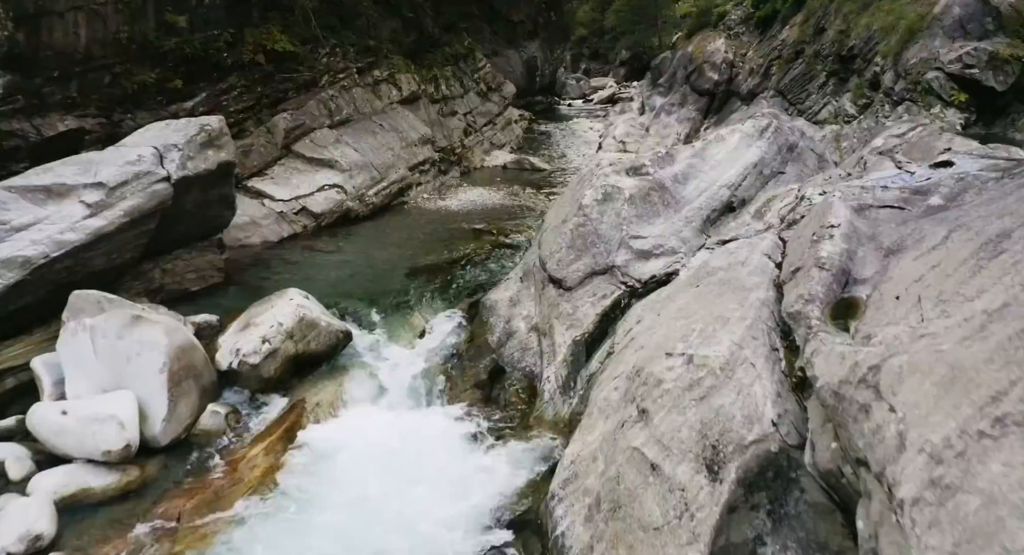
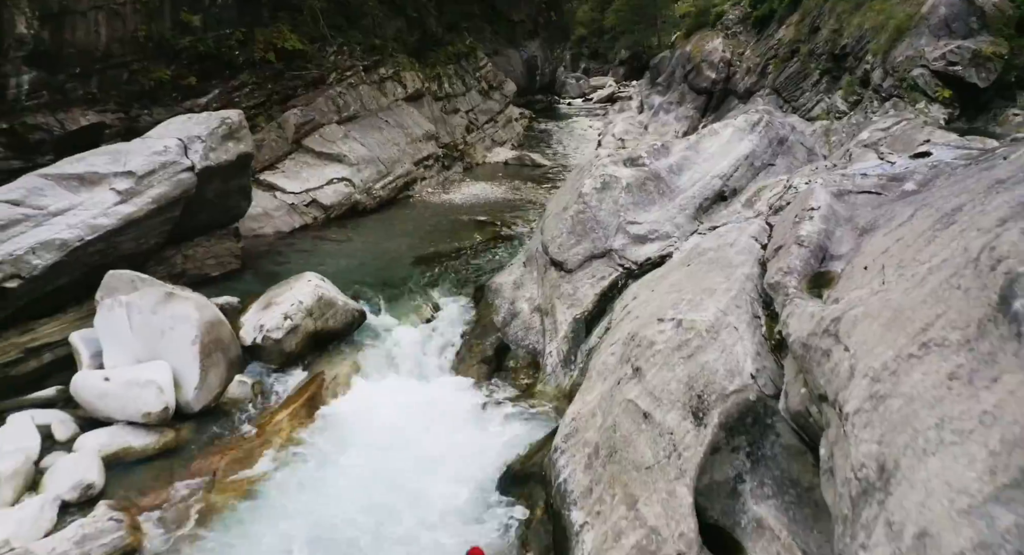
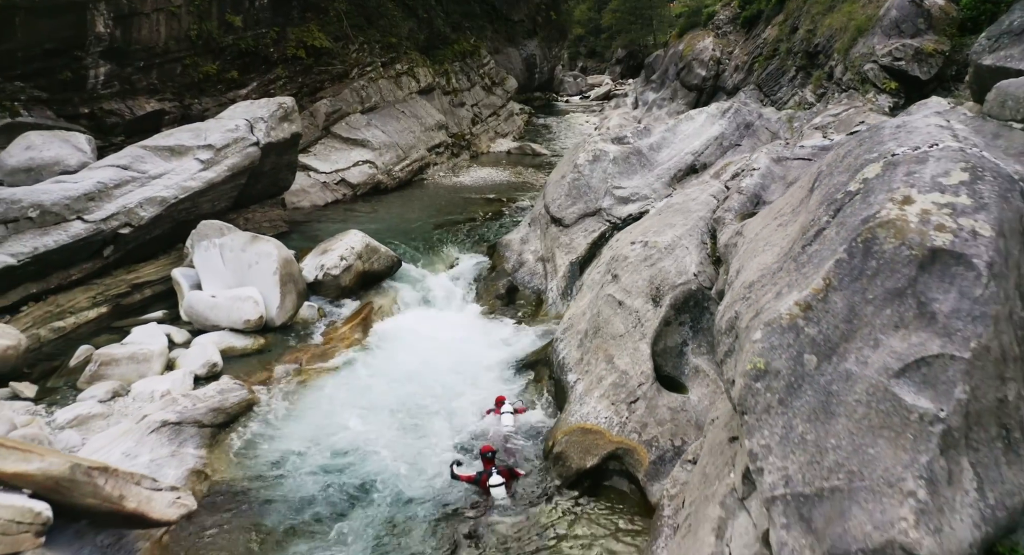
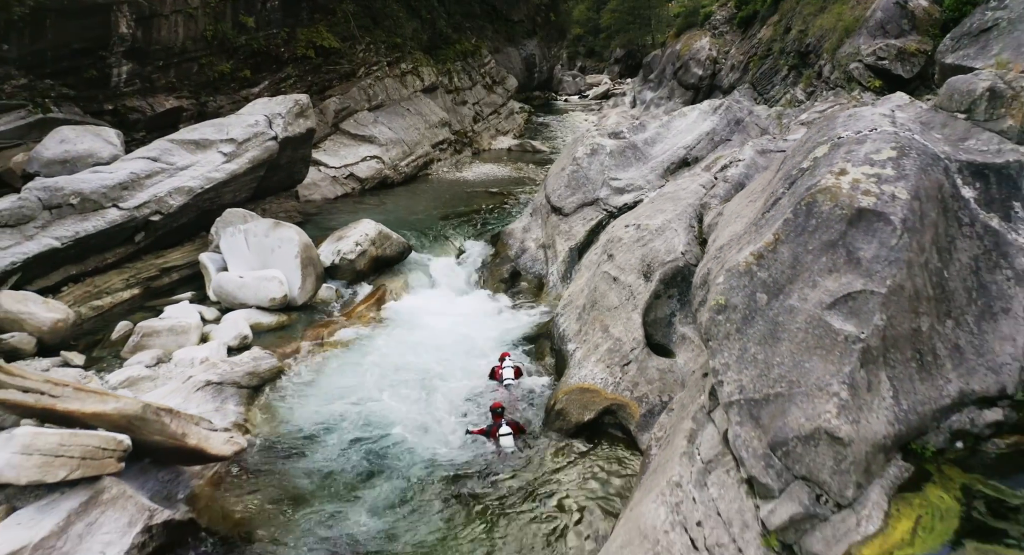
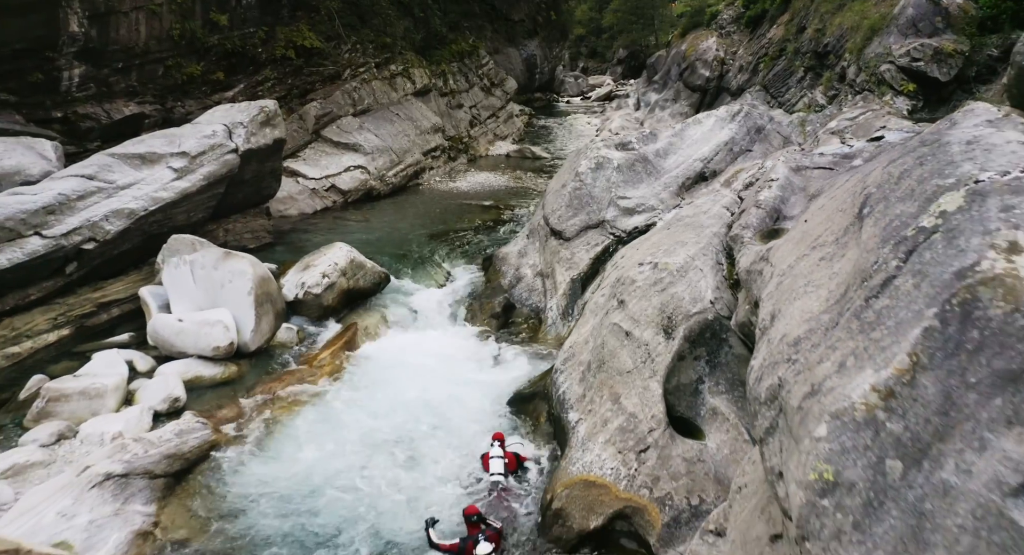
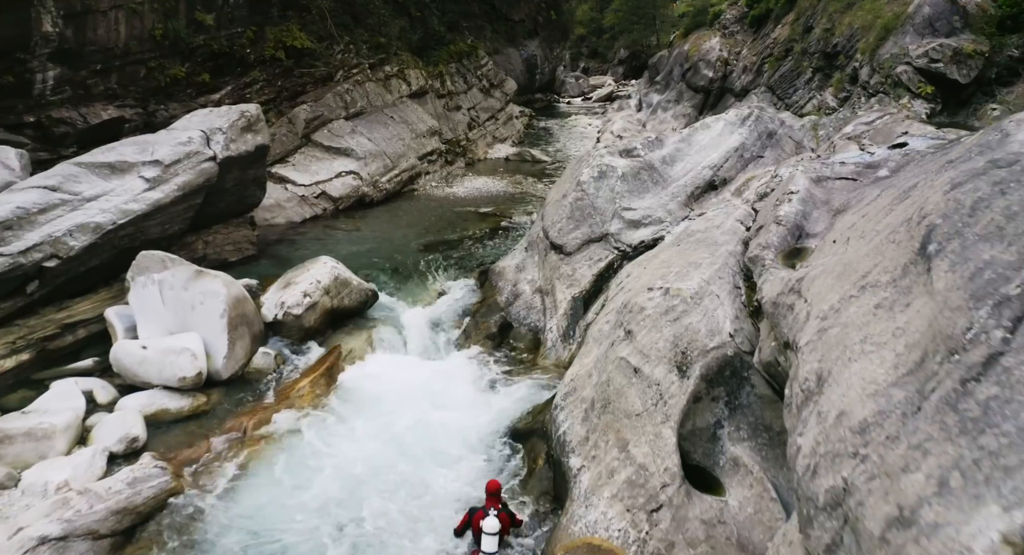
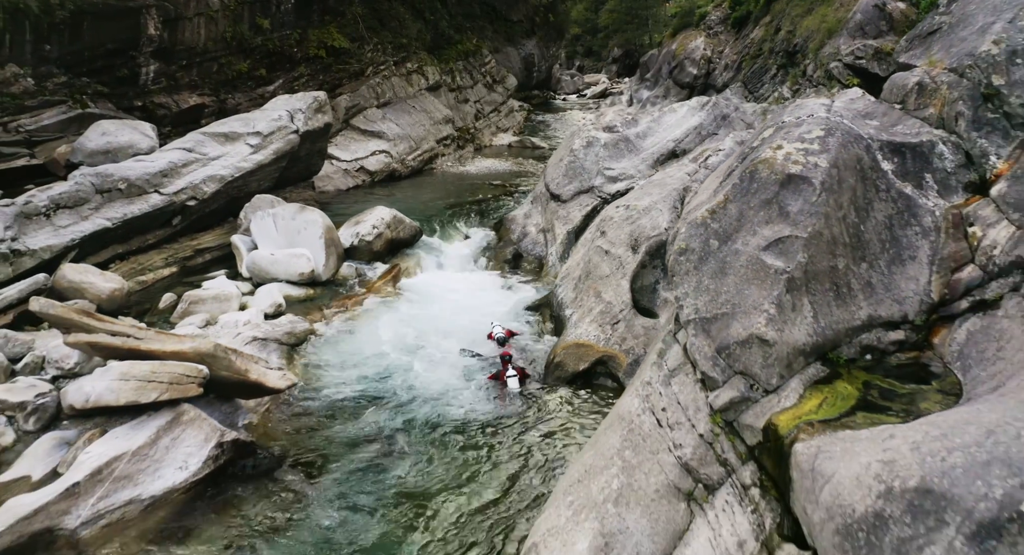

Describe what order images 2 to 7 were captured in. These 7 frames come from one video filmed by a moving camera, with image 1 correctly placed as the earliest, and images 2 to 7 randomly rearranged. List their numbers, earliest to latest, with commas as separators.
2, 6, 5, 3, 4, 7
